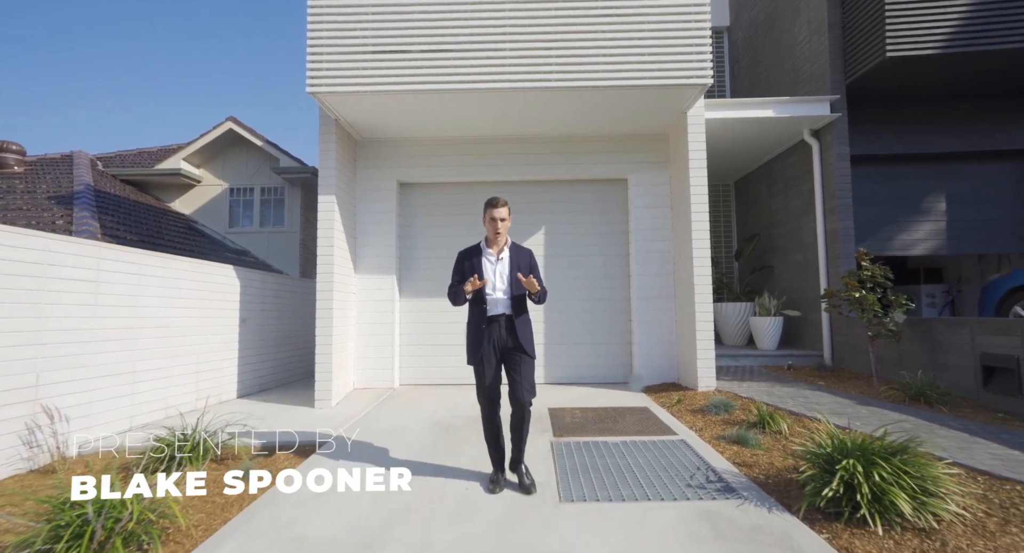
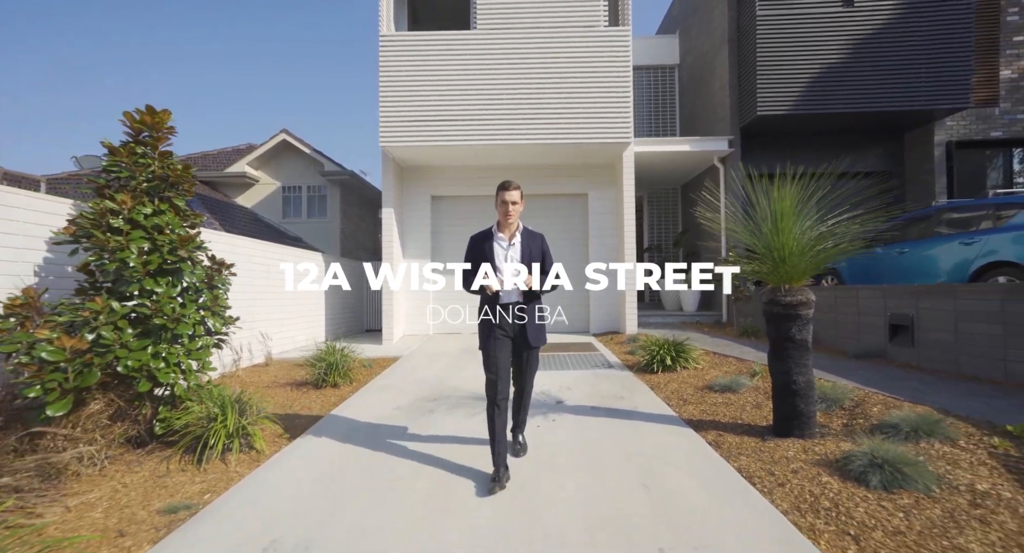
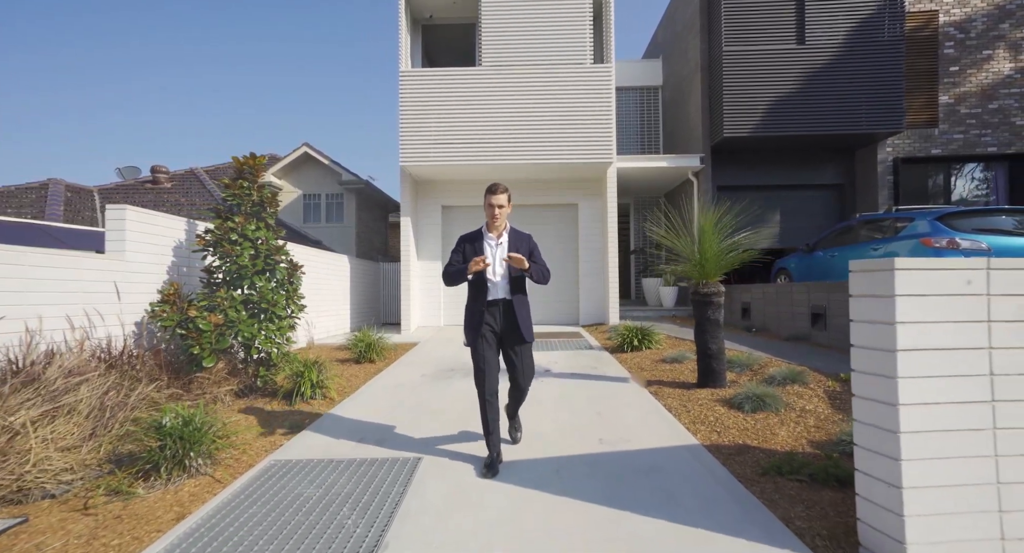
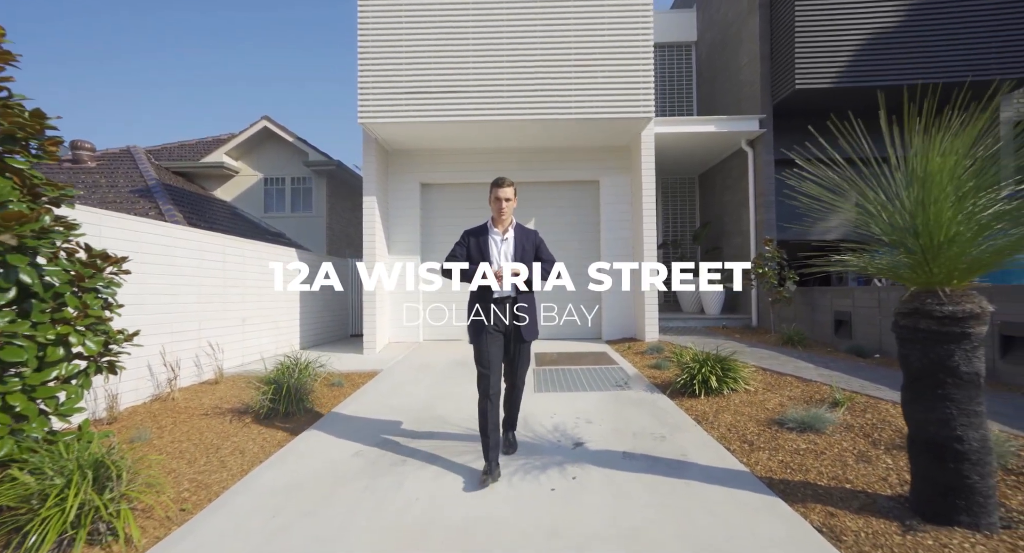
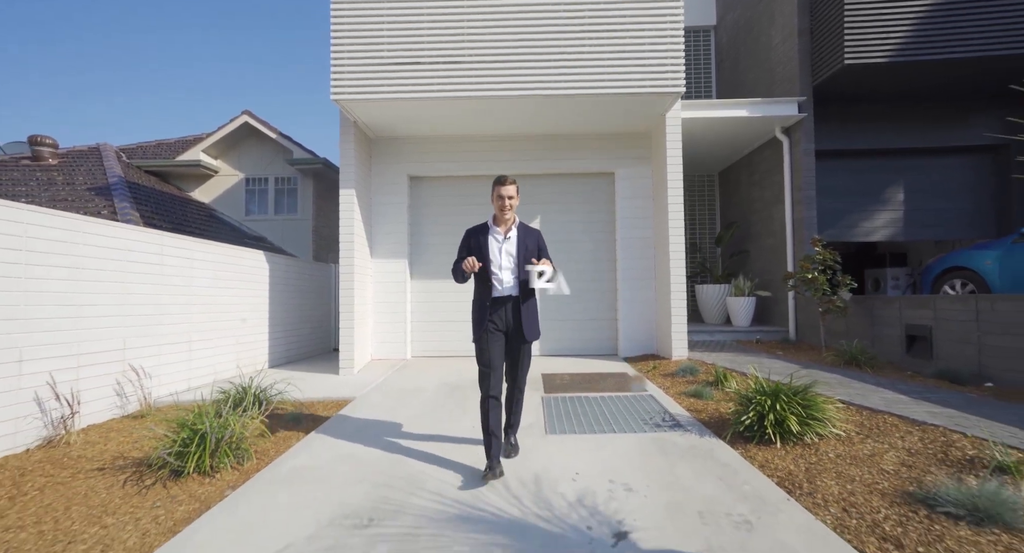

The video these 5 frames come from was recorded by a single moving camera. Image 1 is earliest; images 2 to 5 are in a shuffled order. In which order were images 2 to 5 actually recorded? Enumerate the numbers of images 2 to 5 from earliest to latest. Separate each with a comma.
5, 4, 2, 3
